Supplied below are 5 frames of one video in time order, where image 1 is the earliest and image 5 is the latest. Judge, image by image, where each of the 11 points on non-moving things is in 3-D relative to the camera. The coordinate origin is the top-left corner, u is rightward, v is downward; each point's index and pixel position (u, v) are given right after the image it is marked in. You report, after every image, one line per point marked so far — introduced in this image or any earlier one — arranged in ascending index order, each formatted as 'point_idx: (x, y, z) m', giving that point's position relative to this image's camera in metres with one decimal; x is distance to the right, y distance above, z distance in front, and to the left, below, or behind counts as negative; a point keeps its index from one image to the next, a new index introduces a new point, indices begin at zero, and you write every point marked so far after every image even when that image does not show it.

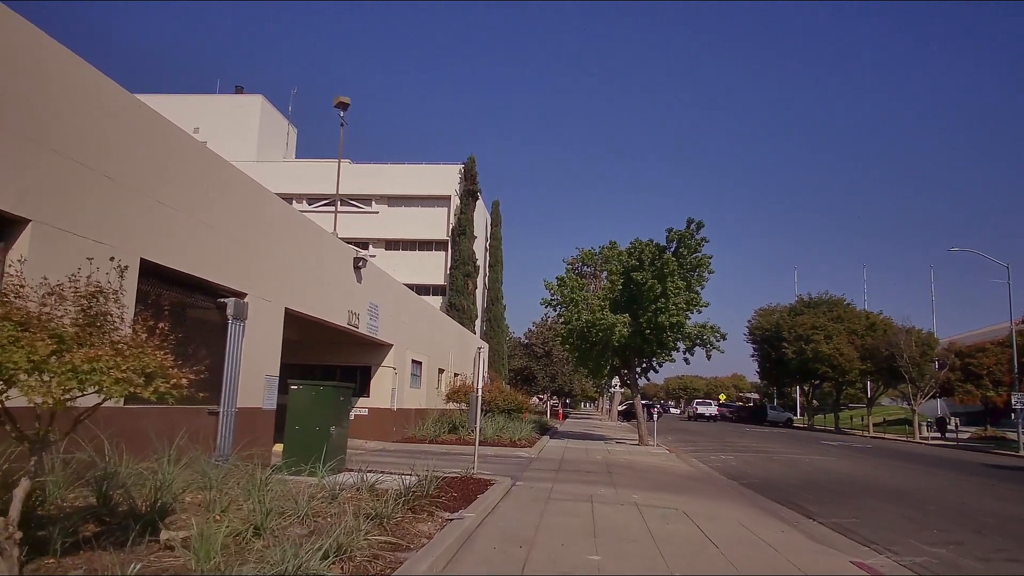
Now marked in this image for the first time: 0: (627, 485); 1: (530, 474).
0: (+2.5, -4.3, +15.5) m
1: (+0.4, -4.2, +16.2) m
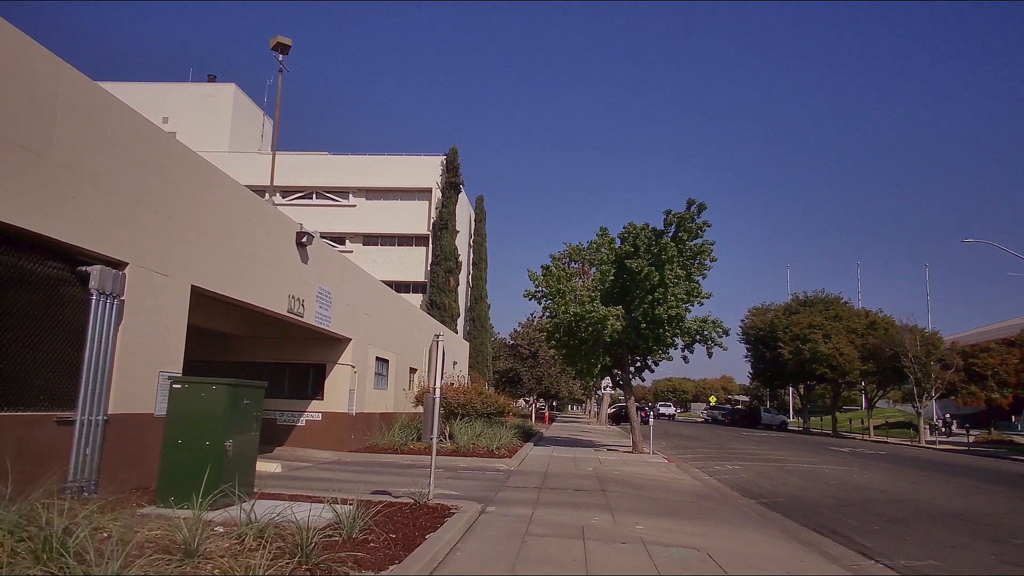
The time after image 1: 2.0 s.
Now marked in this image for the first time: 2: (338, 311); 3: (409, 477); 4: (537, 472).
0: (+2.0, -3.9, +12.5) m
1: (-0.1, -3.8, +13.2) m
2: (-4.6, -0.6, +18.8) m
3: (-2.1, -4.0, +15.1) m
4: (+0.6, -4.4, +17.3) m
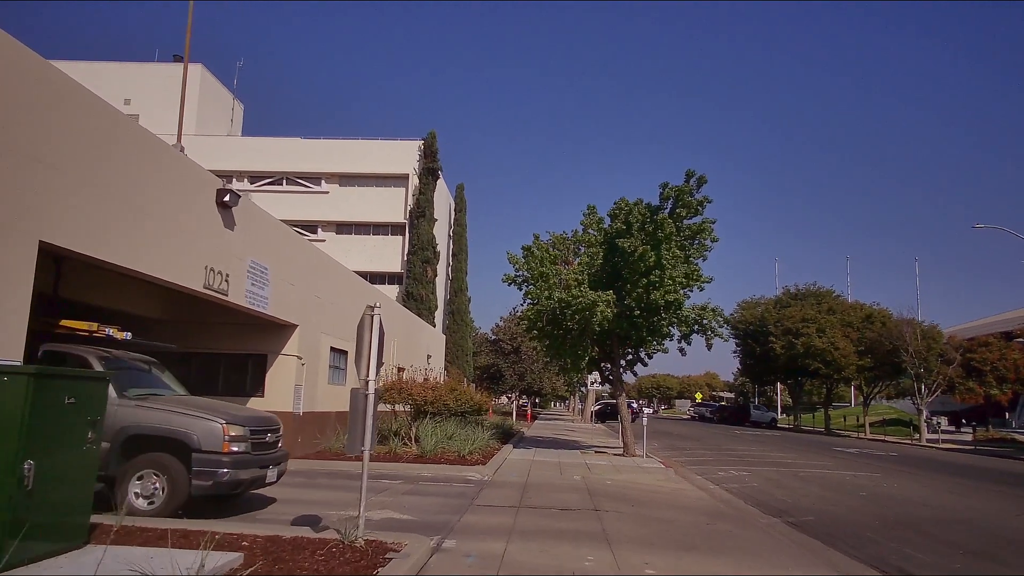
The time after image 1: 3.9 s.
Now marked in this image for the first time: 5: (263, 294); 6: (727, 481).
0: (+1.6, -3.4, +9.7) m
1: (-0.5, -3.3, +10.4) m
2: (-5.2, -0.1, +15.8) m
3: (-2.6, -3.5, +12.2) m
4: (+0.1, -3.9, +14.5) m
5: (-5.3, -0.1, +15.3) m
6: (+5.3, -4.8, +17.7) m
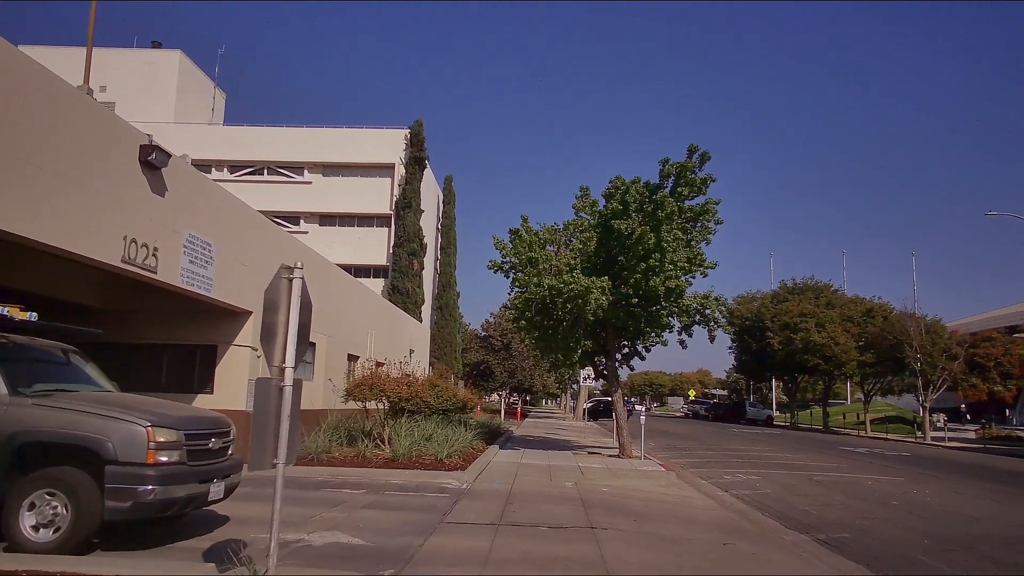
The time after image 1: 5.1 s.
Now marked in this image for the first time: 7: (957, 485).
0: (+1.3, -3.0, +7.8) m
1: (-0.8, -3.0, +8.4) m
2: (-5.5, +0.3, +13.8) m
3: (-2.9, -3.1, +10.3) m
4: (-0.2, -3.6, +12.6) m
5: (-5.6, +0.2, +13.3) m
6: (+4.9, -4.4, +15.8) m
7: (+10.1, -4.5, +16.4) m
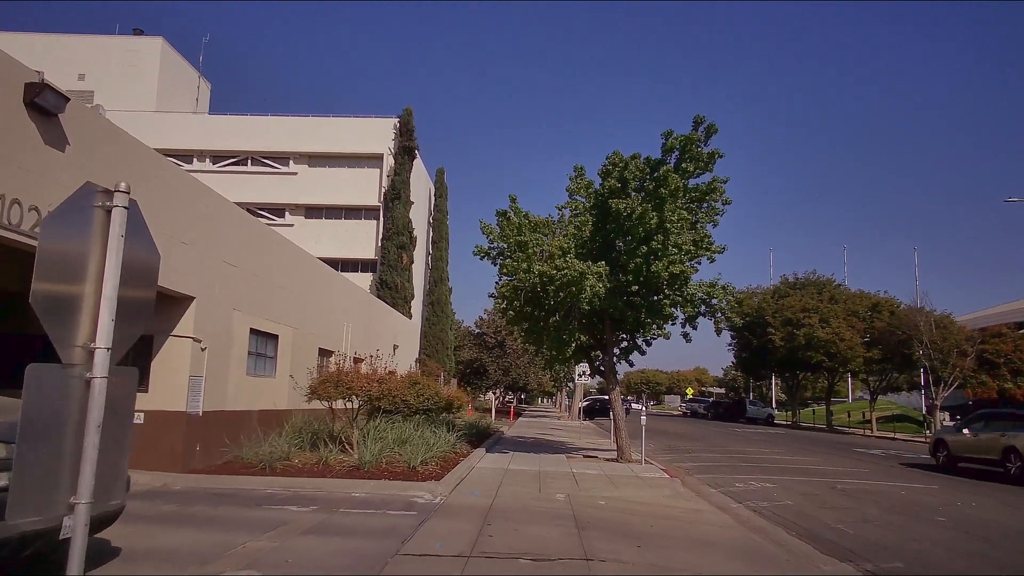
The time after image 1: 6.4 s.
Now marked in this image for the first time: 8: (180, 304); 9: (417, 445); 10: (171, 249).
0: (+1.0, -2.7, +5.9) m
1: (-1.1, -2.6, +6.5) m
2: (-5.8, +0.6, +11.8) m
3: (-3.2, -2.8, +8.3) m
4: (-0.5, -3.2, +10.6) m
5: (-5.9, +0.6, +11.3) m
6: (+4.6, -4.0, +13.9) m
7: (+9.8, -4.1, +14.5) m
8: (-6.0, -0.3, +13.0) m
9: (-2.0, -3.3, +15.2) m
10: (-5.8, +0.7, +12.3) m
